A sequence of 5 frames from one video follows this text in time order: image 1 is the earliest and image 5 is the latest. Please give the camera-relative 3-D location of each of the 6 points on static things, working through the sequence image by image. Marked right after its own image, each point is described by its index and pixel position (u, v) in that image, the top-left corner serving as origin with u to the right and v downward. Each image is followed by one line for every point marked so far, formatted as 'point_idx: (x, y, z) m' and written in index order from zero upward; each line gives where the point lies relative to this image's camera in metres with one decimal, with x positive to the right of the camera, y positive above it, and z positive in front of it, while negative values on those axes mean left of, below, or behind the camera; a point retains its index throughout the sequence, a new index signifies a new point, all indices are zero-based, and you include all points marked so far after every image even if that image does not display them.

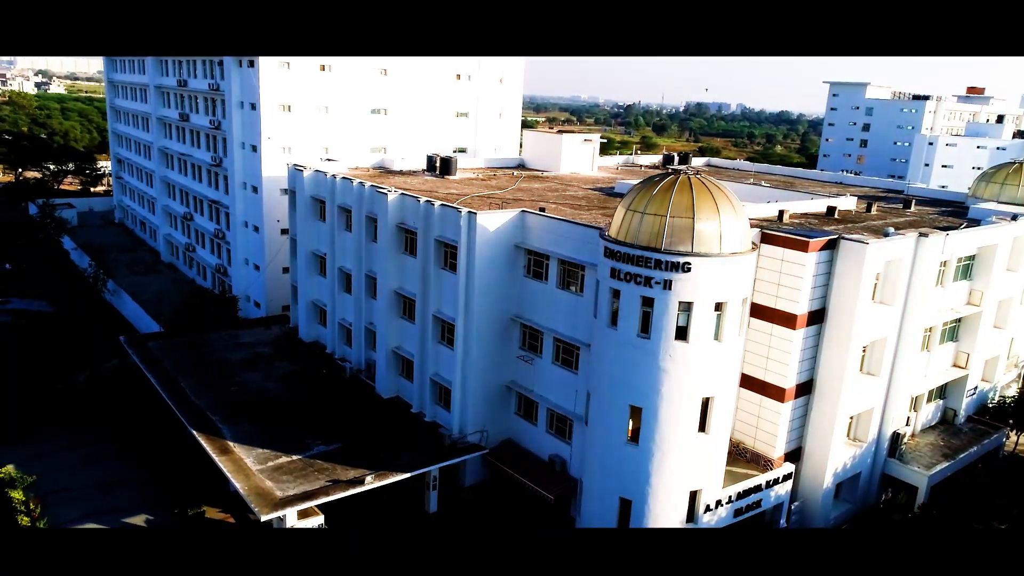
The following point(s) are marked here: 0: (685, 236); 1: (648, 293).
0: (+4.5, +1.4, +19.5) m
1: (+3.6, -0.1, +20.0) m
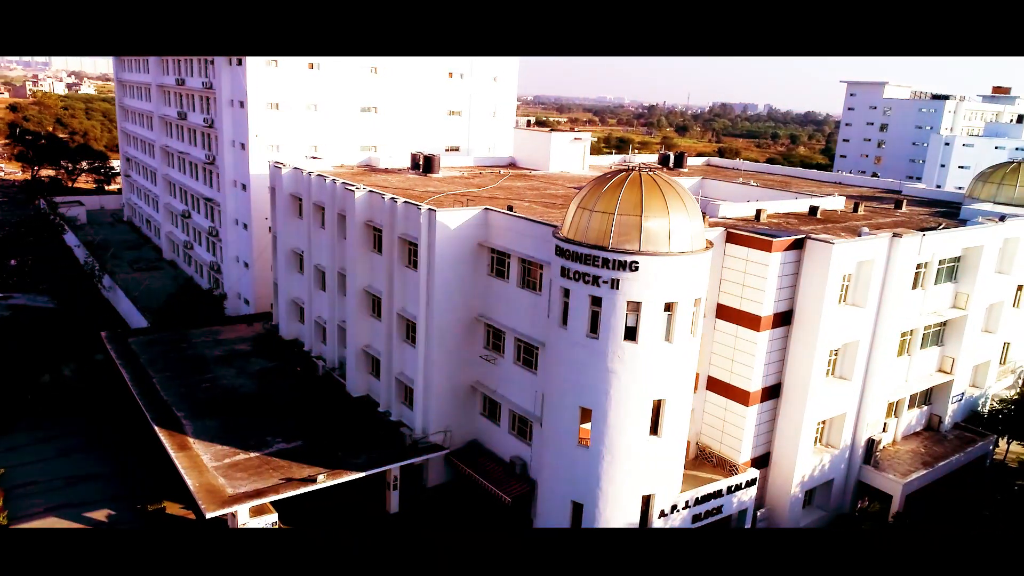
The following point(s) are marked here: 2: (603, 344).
0: (+3.1, +1.4, +19.1) m
1: (+2.2, -0.1, +19.6) m
2: (+2.4, -1.5, +19.7) m
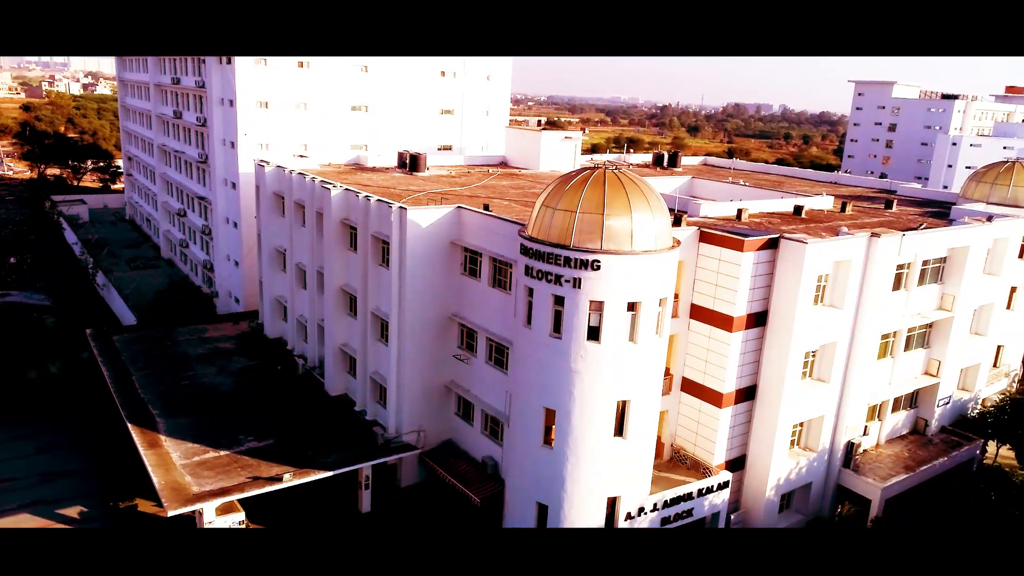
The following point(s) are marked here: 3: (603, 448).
0: (+2.1, +1.4, +18.8) m
1: (+1.2, -0.1, +19.3) m
2: (+1.4, -1.5, +19.5) m
3: (+2.4, -4.2, +19.9) m
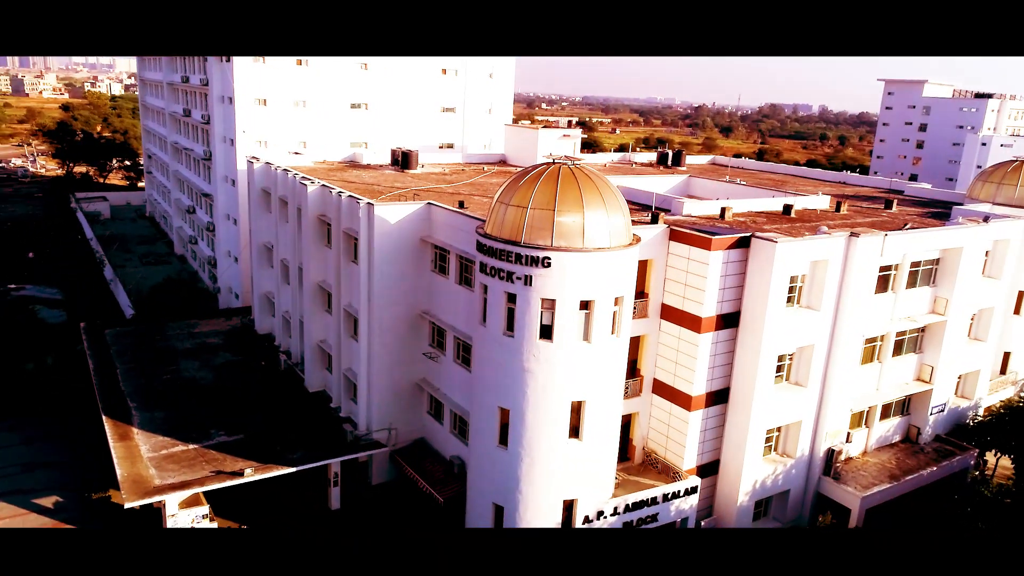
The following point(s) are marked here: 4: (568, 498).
0: (+0.9, +1.5, +18.4) m
1: (0.0, 0.0, +19.0) m
2: (+0.2, -1.4, +19.1) m
3: (+1.2, -4.2, +19.5) m
4: (+1.5, -5.6, +19.9) m
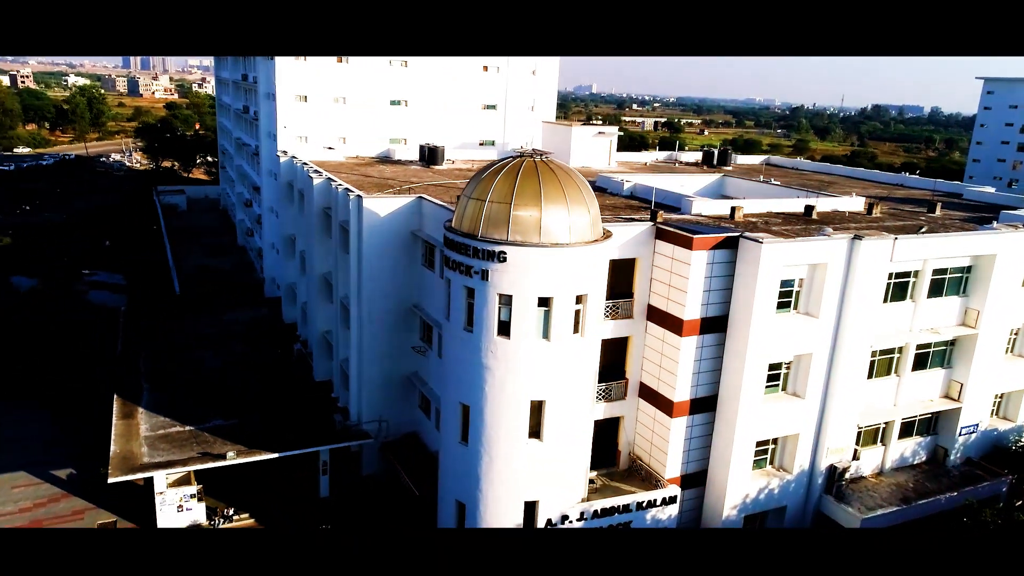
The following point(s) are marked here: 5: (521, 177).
0: (-0.2, +1.6, +18.1) m
1: (-1.0, +0.1, +18.7) m
2: (-0.8, -1.3, +18.8) m
3: (+0.1, -4.1, +19.1) m
4: (+0.4, -5.5, +19.5) m
5: (+0.3, +2.7, +18.4) m
